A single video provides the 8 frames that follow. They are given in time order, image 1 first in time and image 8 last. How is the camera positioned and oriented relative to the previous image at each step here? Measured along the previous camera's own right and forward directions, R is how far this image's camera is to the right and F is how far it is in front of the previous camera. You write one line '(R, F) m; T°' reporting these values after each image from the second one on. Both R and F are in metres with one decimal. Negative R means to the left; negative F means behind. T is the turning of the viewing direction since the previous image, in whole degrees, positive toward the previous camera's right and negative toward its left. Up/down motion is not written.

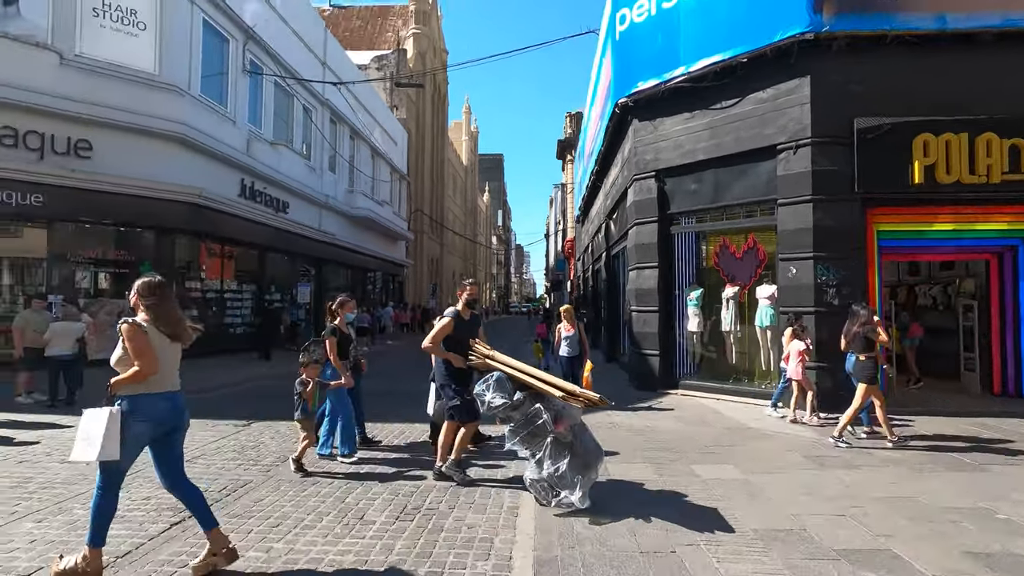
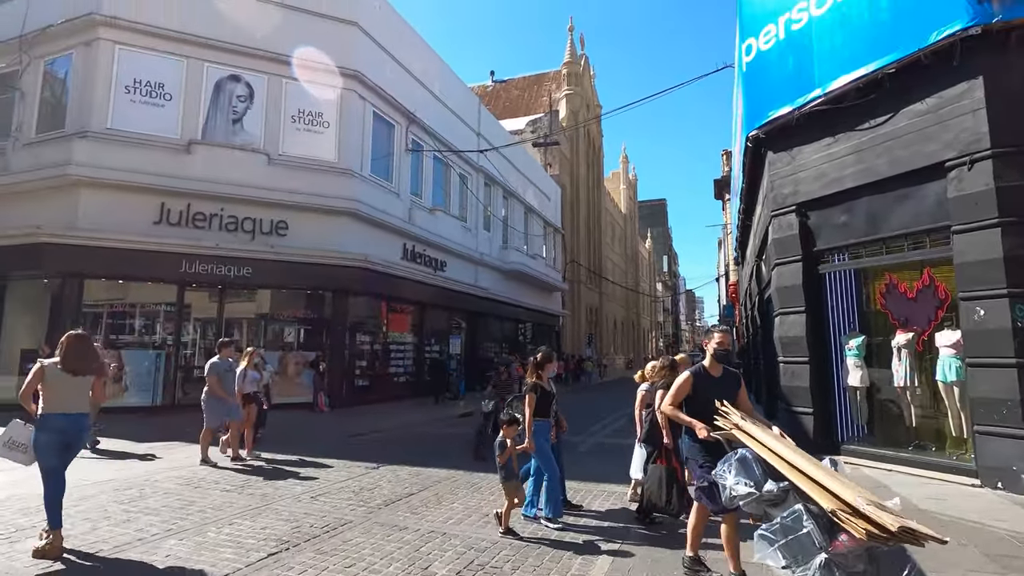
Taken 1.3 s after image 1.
(+0.8, +0.1) m; -18°
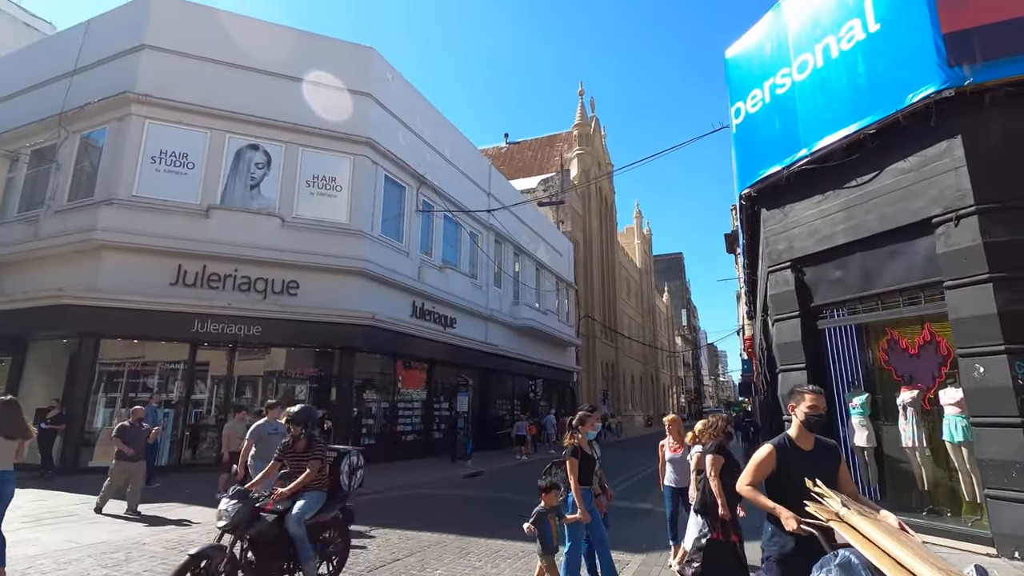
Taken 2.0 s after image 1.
(+0.4, -0.1) m; -2°
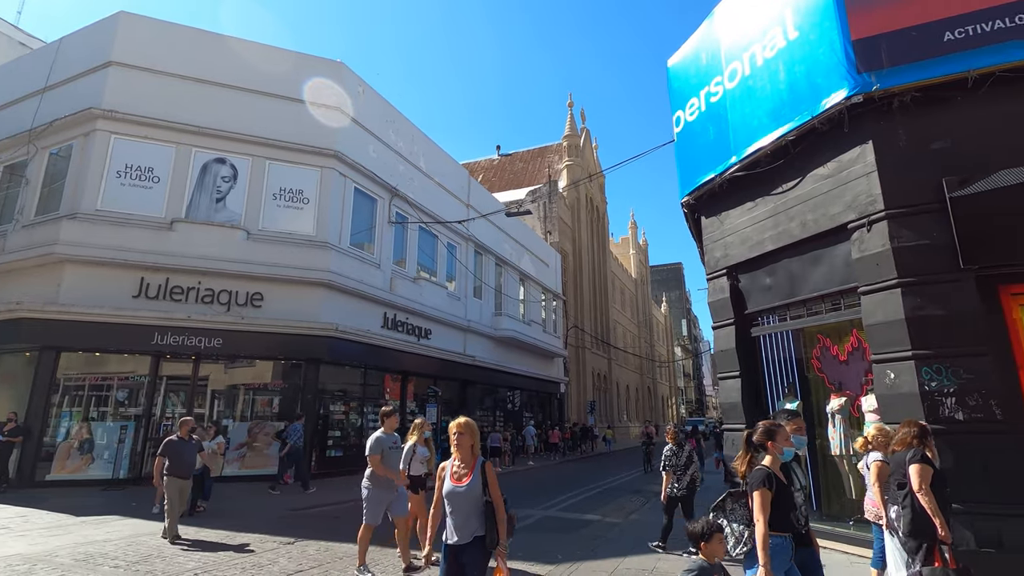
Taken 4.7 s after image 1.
(+1.2, 0.0) m; -1°
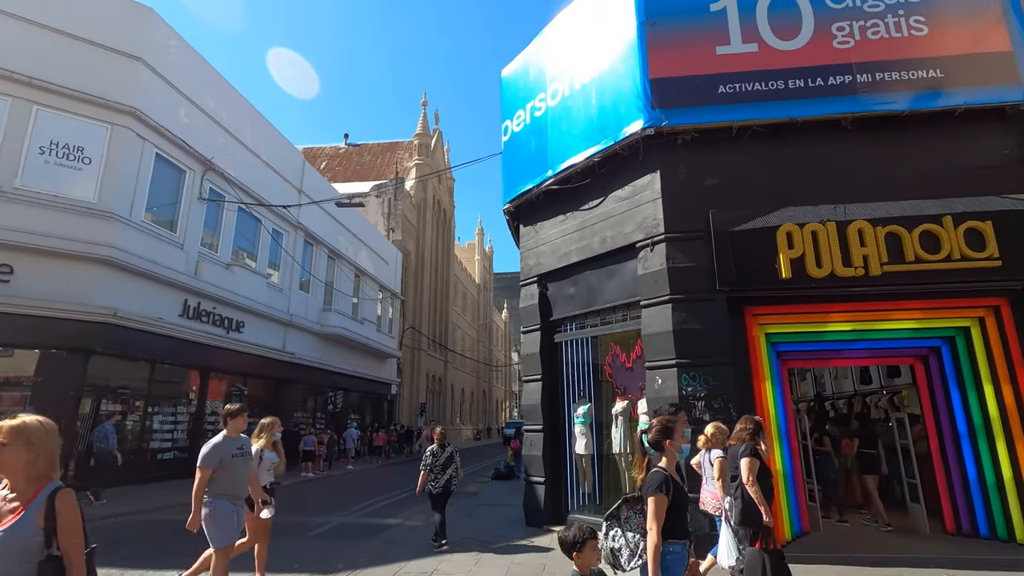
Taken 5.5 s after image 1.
(+0.6, +0.1) m; +16°
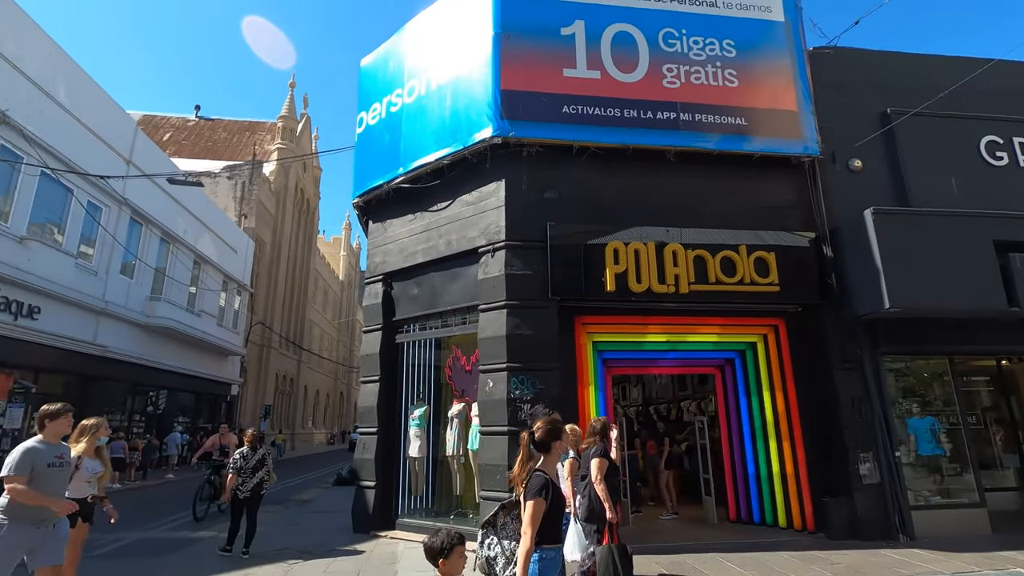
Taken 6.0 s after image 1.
(+0.4, 0.0) m; +14°
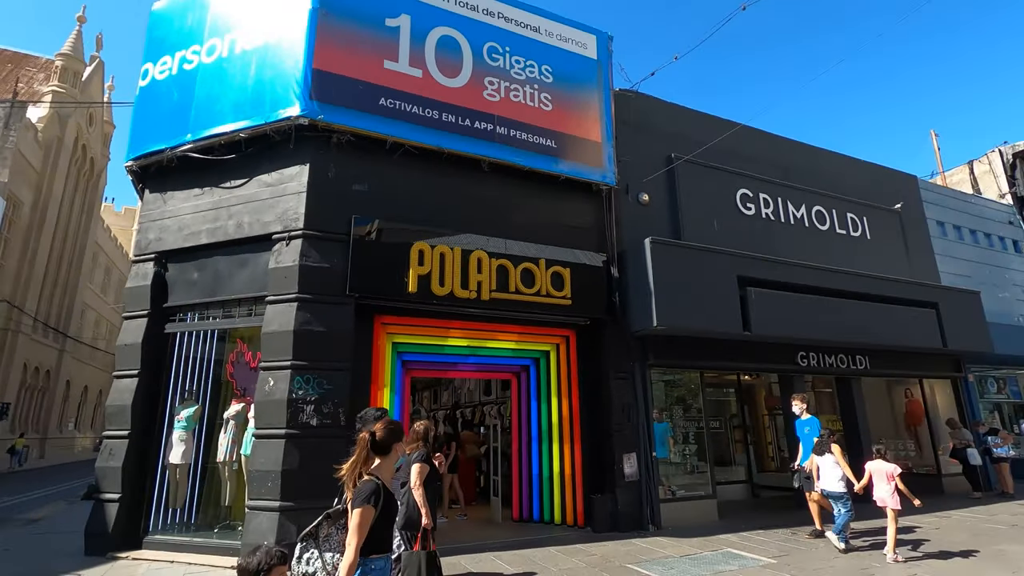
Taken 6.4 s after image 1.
(+0.5, 0.0) m; +17°
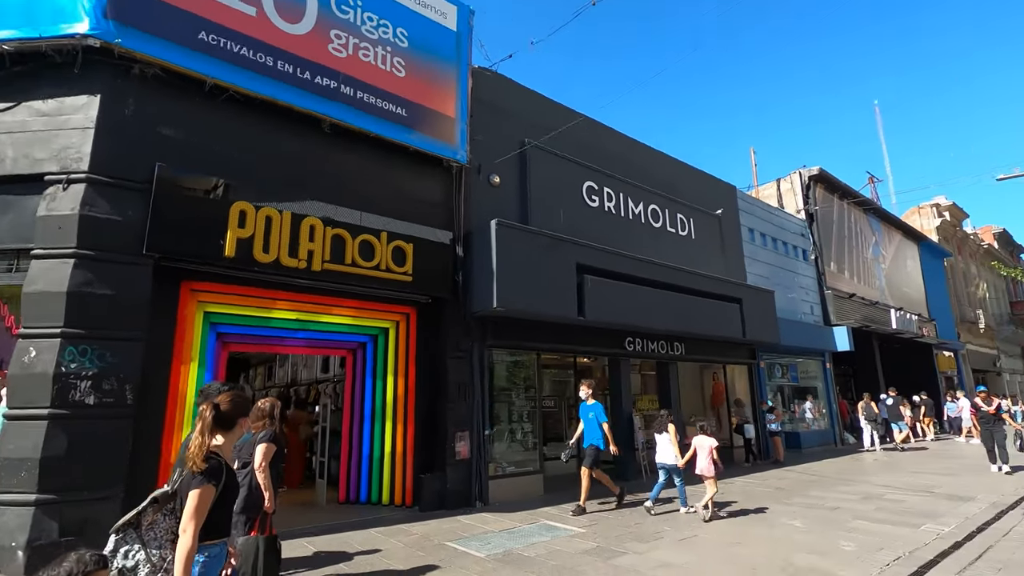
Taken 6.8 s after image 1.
(+0.4, +0.1) m; +14°
